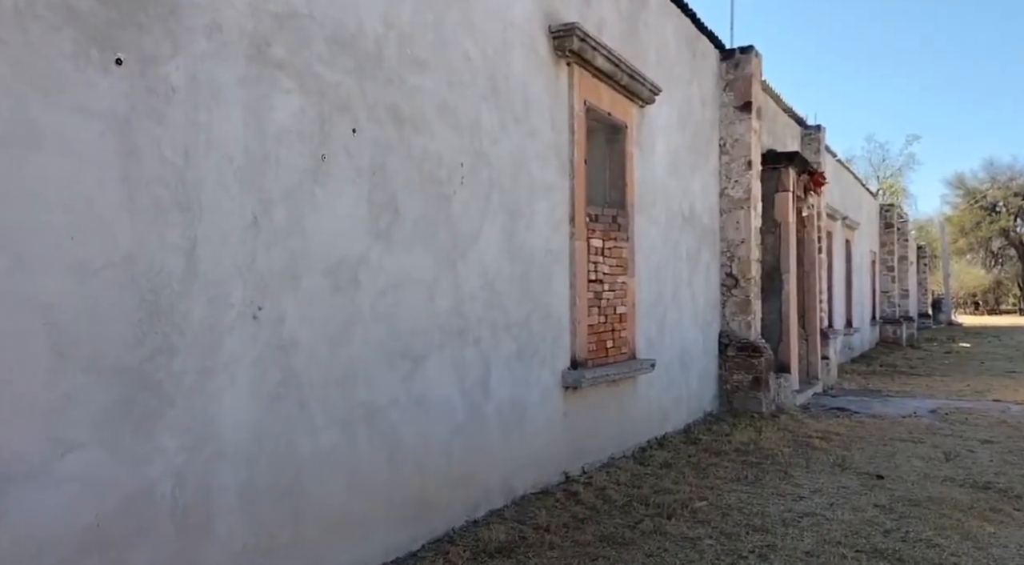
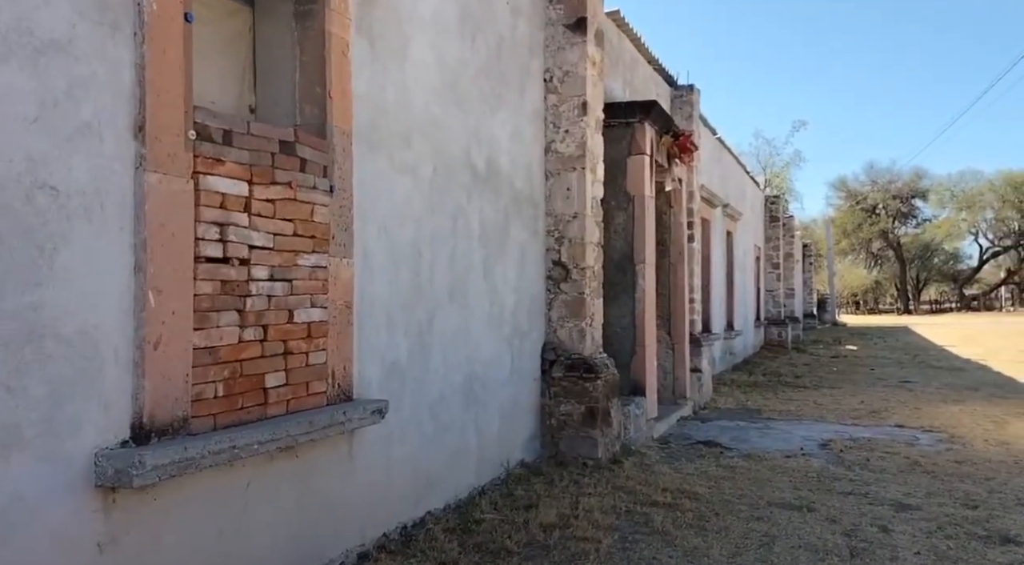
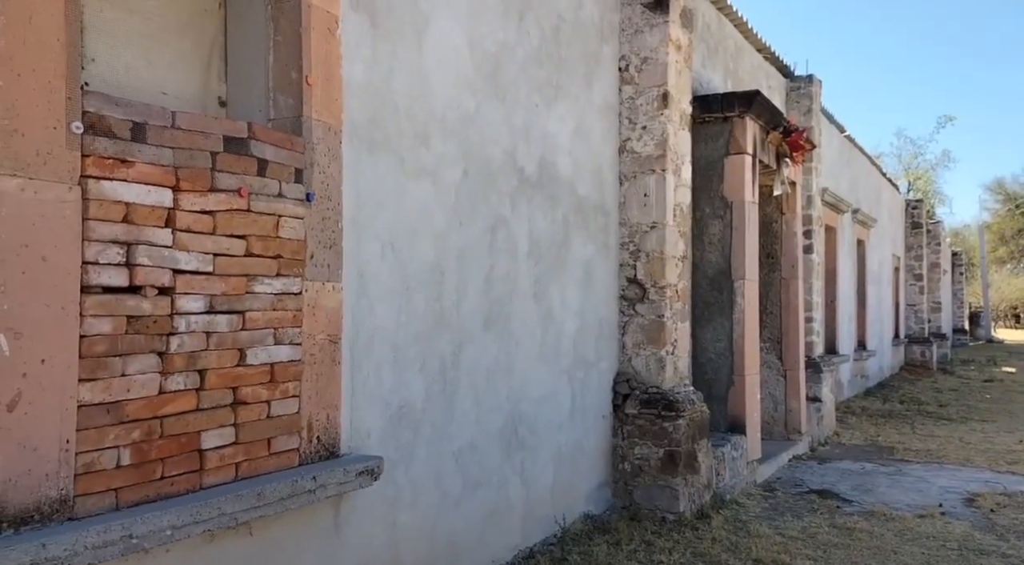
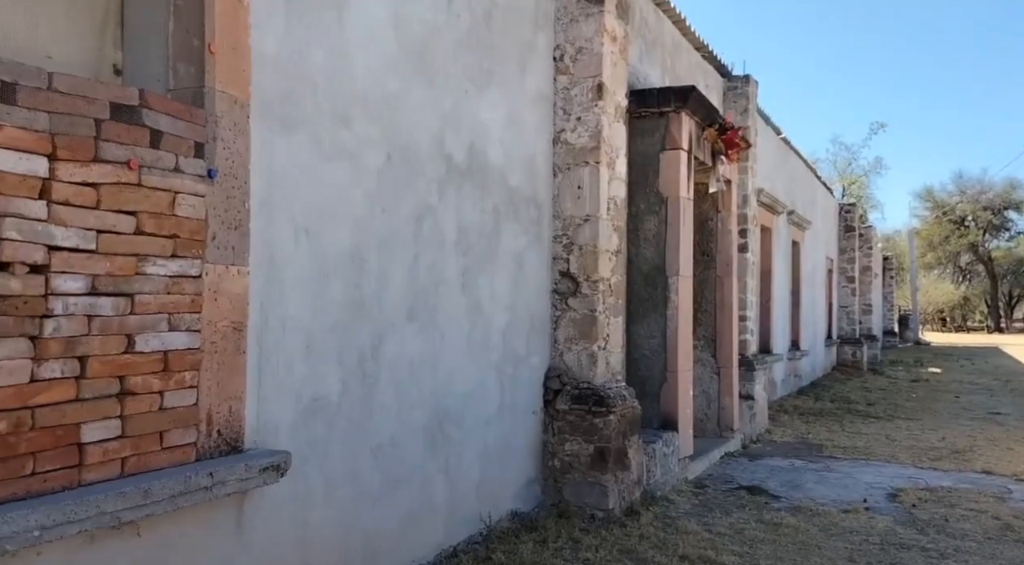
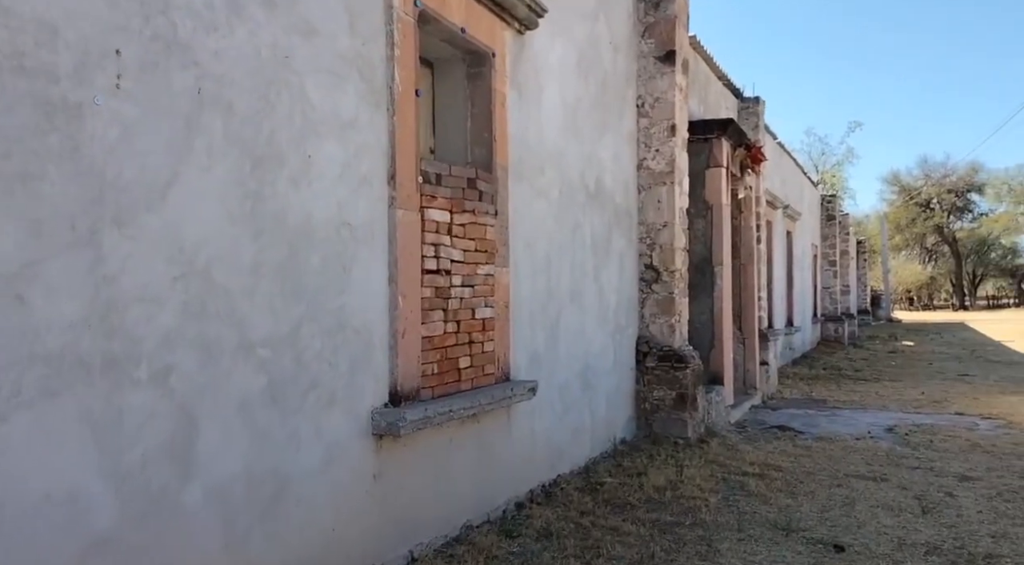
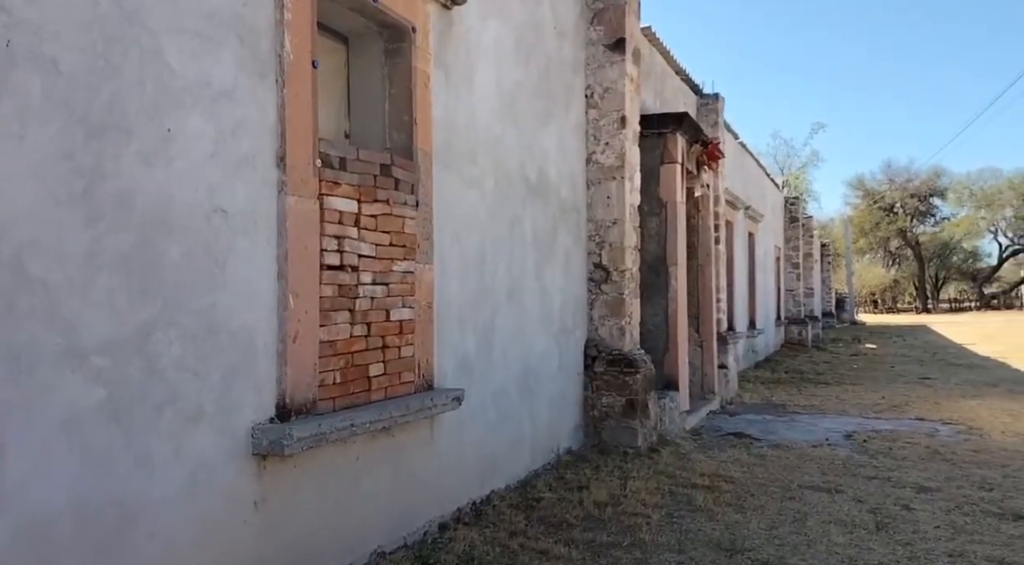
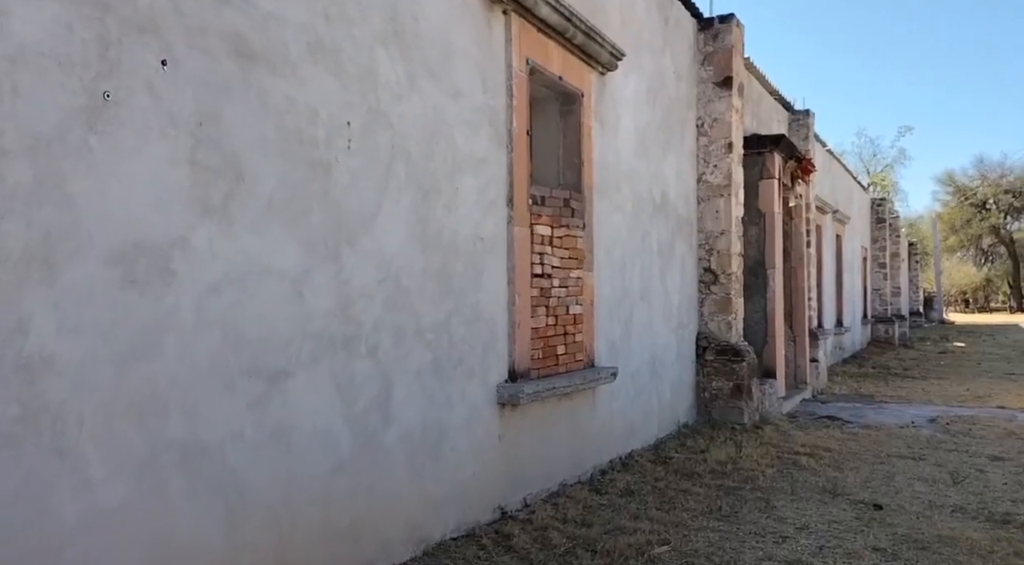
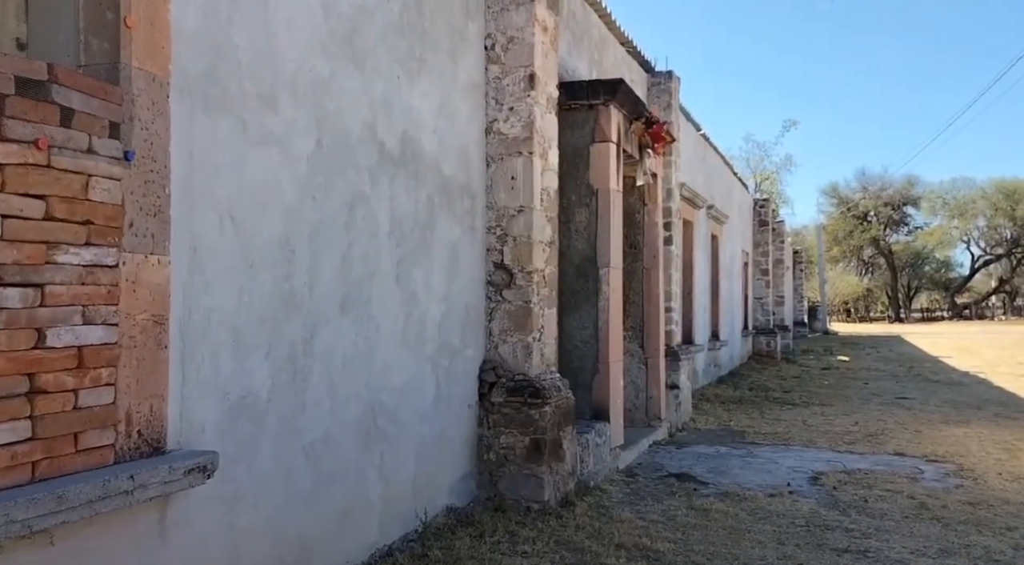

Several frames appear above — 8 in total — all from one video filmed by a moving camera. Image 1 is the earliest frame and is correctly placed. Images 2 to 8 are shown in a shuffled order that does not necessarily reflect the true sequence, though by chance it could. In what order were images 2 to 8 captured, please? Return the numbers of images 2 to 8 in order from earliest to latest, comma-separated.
7, 5, 6, 2, 8, 4, 3
